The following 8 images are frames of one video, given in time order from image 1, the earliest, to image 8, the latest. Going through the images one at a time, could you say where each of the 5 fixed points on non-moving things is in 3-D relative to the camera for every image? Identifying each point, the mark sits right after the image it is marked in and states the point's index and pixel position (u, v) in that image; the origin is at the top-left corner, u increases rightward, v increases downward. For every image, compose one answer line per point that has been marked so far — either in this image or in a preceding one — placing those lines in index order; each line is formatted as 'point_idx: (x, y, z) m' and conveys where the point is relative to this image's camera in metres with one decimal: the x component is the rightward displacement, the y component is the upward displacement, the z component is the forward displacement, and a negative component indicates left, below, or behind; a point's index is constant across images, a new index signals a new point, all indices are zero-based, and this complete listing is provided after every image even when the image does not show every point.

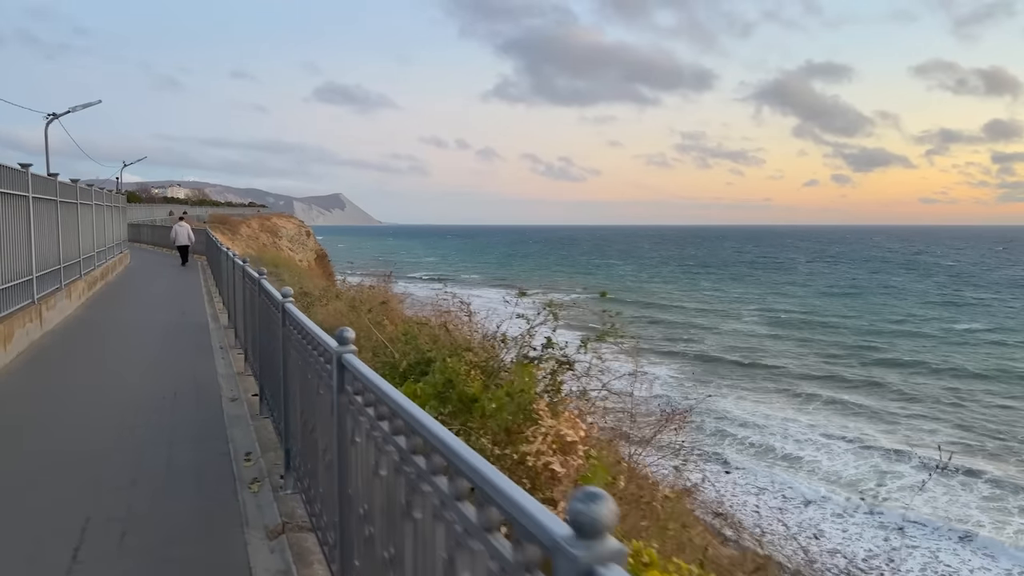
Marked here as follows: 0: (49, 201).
0: (-7.5, +1.4, +12.4) m
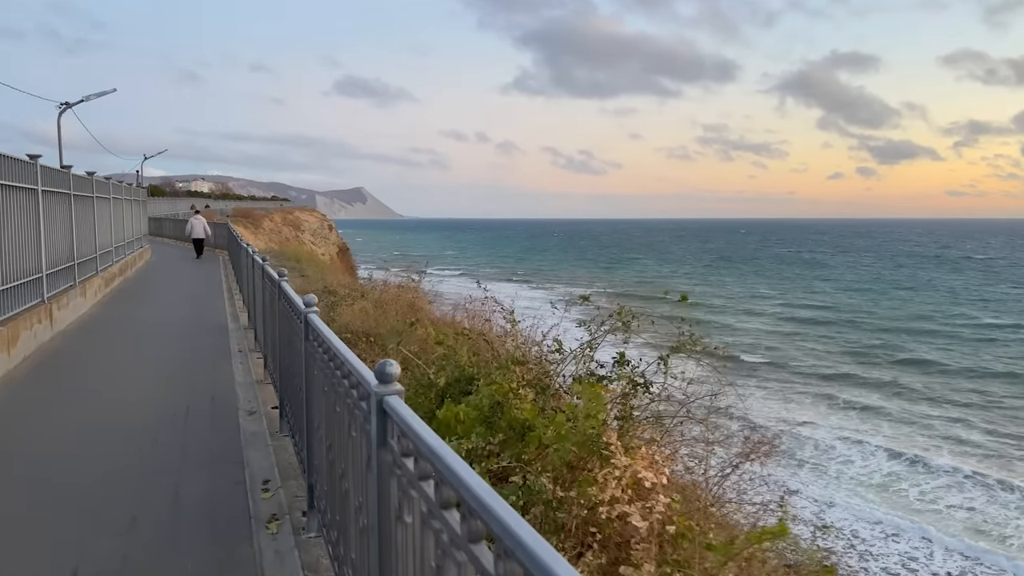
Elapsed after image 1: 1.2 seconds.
0: (-7.0, +1.4, +11.8) m
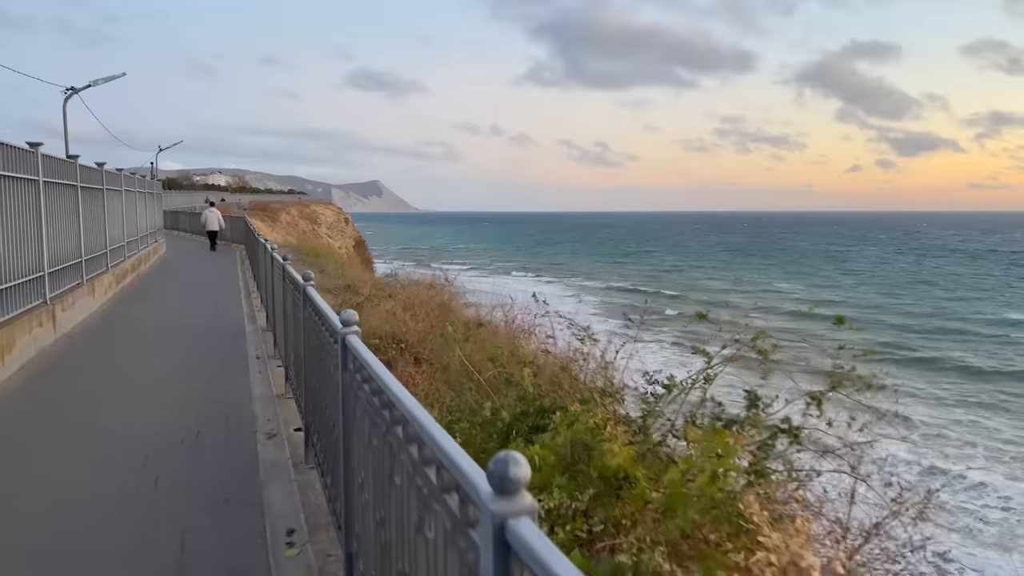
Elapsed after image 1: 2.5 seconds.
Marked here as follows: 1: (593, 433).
0: (-6.4, +1.5, +11.0) m
1: (+0.4, -0.7, +3.6) m
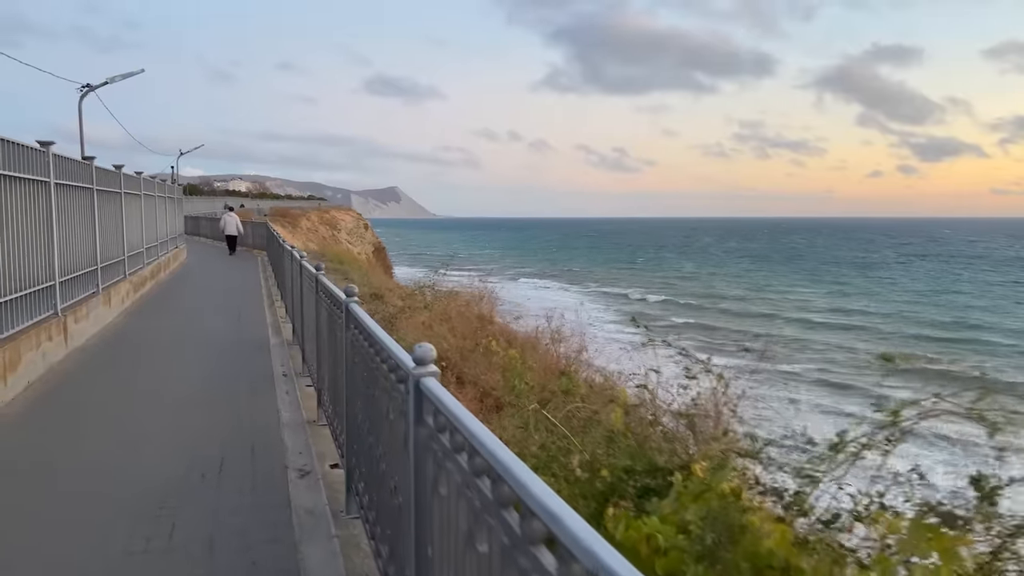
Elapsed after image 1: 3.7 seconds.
0: (-5.8, +1.3, +10.4) m
1: (+0.8, -0.8, +2.8) m
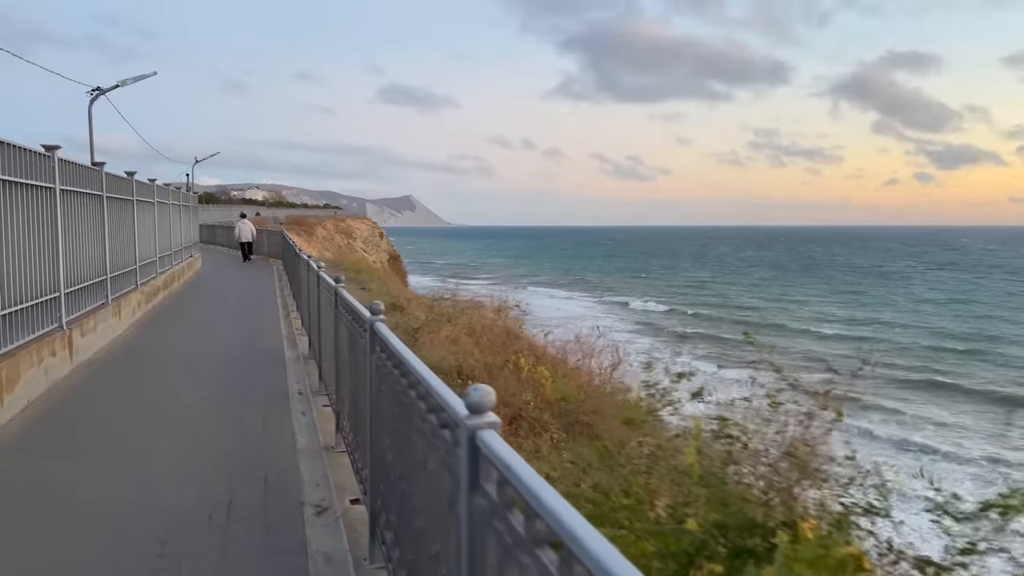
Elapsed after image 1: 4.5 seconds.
0: (-5.5, +1.2, +10.0) m
1: (+1.0, -0.8, +2.2) m
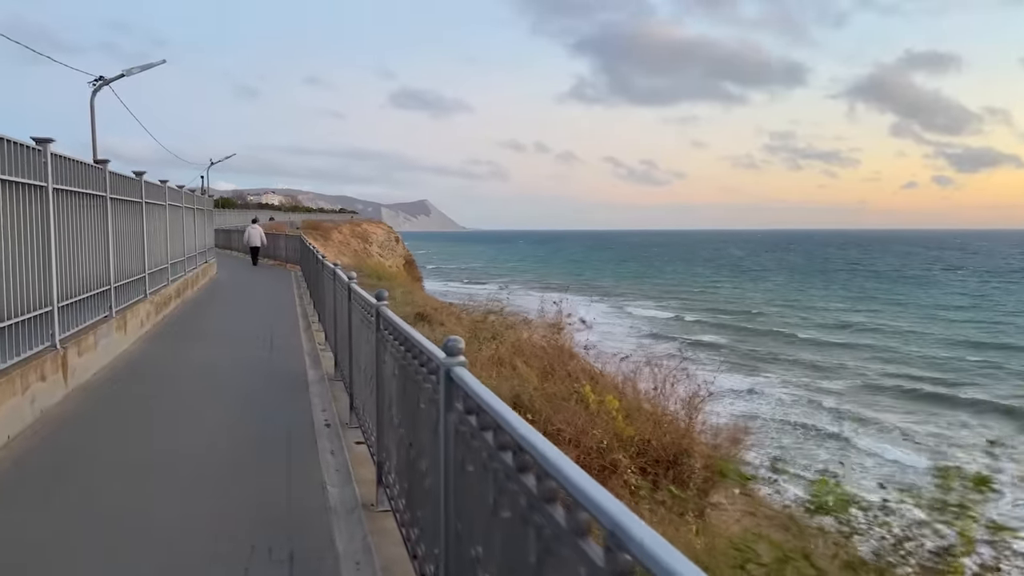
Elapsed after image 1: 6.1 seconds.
0: (-4.9, +1.1, +9.0) m
1: (+1.4, -0.9, +1.1) m
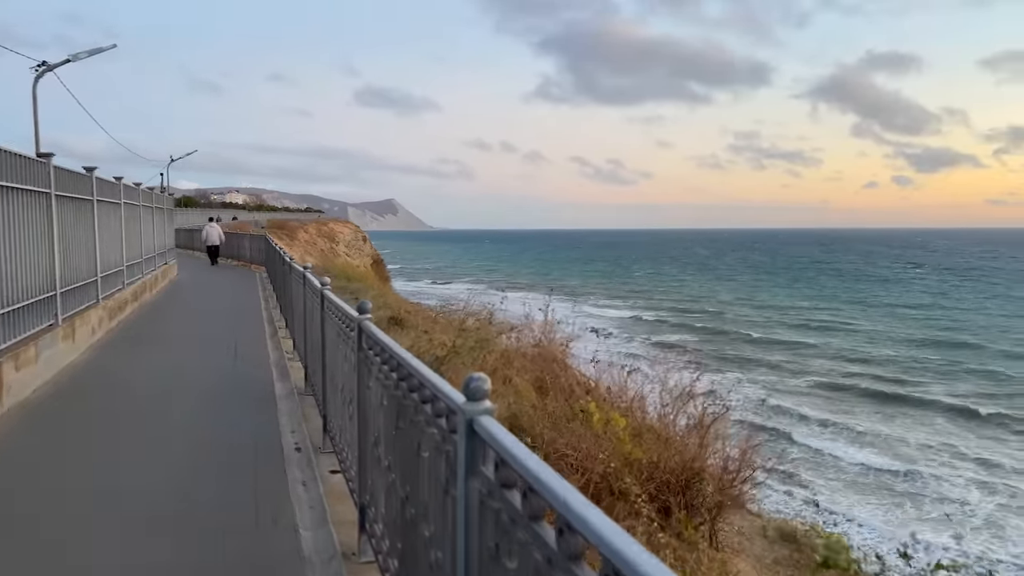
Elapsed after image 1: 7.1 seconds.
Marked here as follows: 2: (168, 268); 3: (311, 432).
0: (-5.1, +1.0, +8.1) m
1: (+1.6, -1.0, +0.5) m
2: (-8.8, +0.5, +19.5) m
3: (-1.6, -1.2, +6.2) m
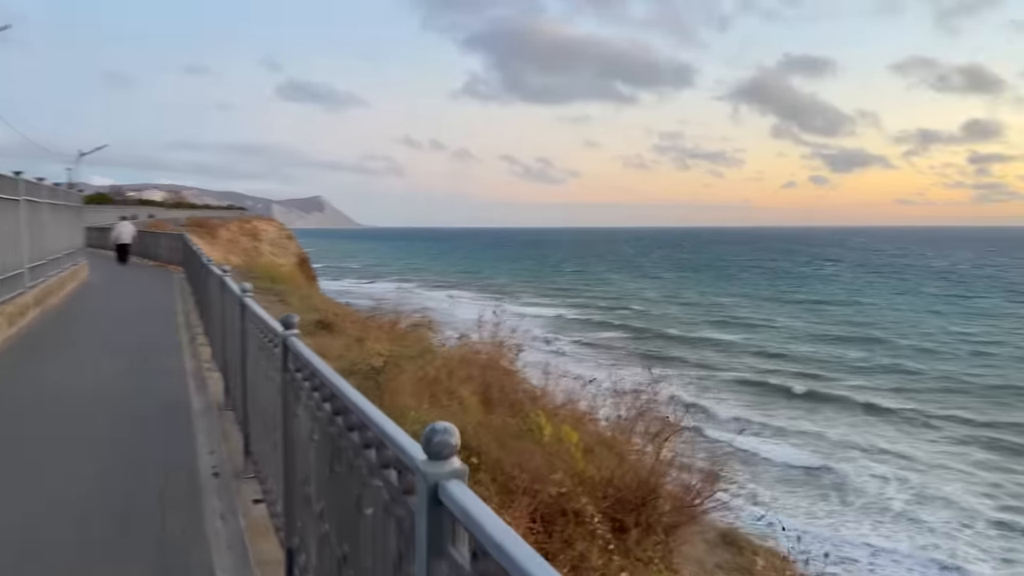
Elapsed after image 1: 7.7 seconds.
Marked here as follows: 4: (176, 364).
0: (-5.7, +0.9, +7.2) m
1: (+1.6, -1.0, +0.3) m
2: (-10.5, +0.4, +18.2) m
3: (-2.1, -1.2, +5.6) m
4: (-4.0, -0.9, +9.1) m
